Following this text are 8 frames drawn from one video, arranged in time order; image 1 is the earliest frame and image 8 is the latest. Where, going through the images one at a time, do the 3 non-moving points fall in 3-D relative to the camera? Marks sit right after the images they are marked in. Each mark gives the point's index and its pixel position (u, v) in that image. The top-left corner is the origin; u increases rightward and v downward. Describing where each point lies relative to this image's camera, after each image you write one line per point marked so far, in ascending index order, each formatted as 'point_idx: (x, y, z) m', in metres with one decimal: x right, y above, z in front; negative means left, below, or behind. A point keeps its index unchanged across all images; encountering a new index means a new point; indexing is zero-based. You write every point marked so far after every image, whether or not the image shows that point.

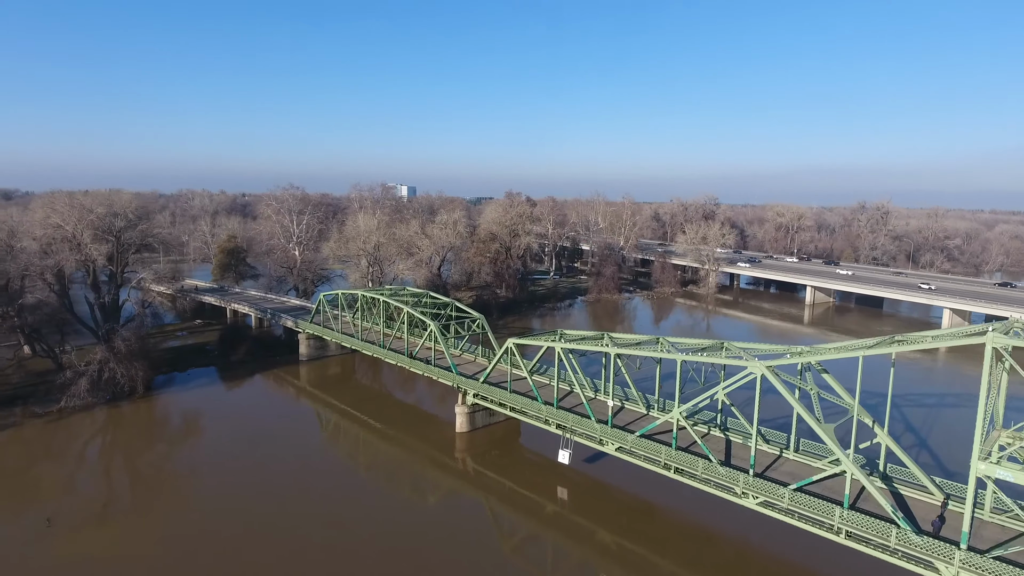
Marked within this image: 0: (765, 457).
0: (+7.1, -4.7, +17.8) m
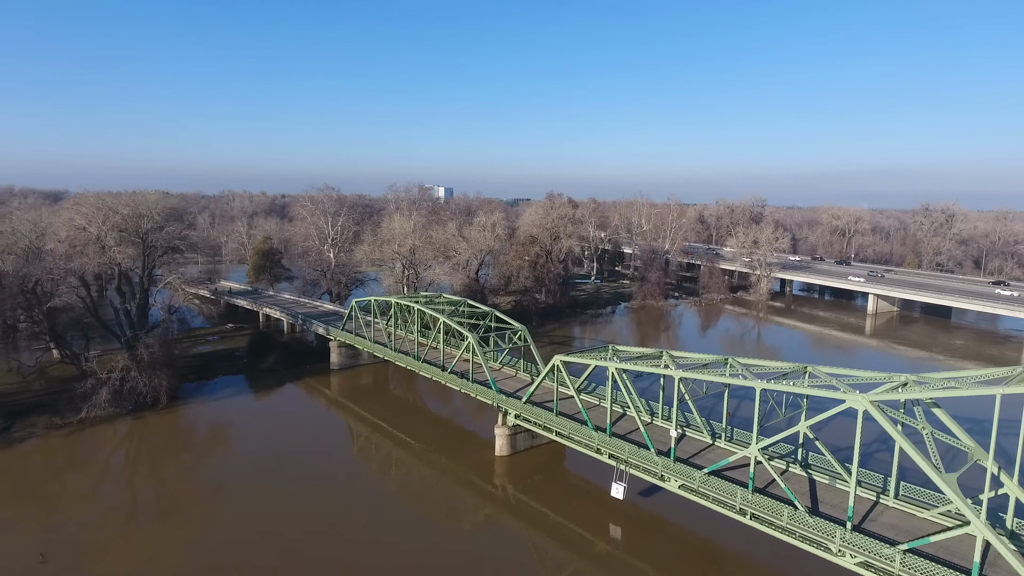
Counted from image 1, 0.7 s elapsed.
0: (+8.2, -5.1, +15.1) m
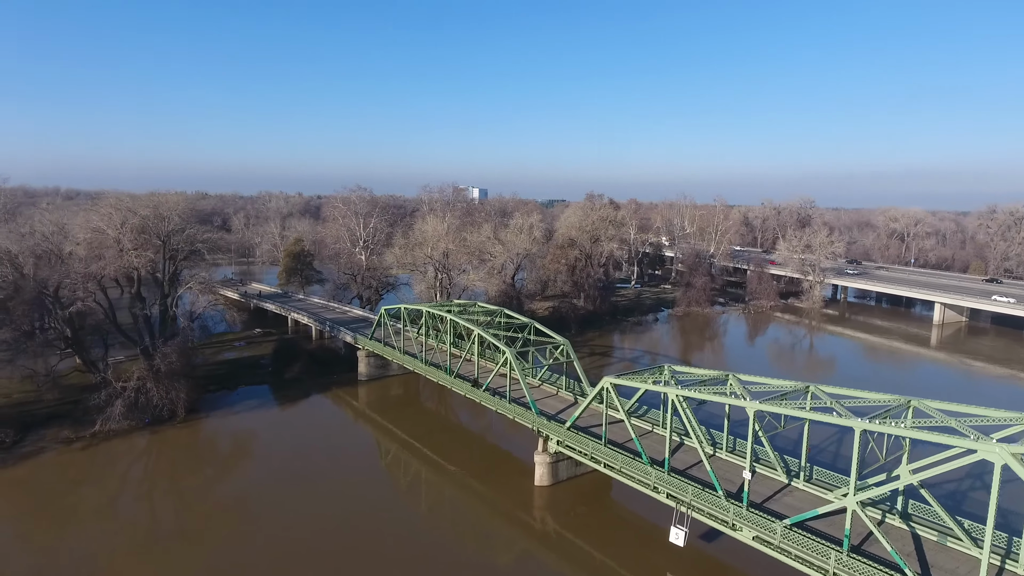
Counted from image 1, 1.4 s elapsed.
0: (+9.1, -5.5, +12.4) m
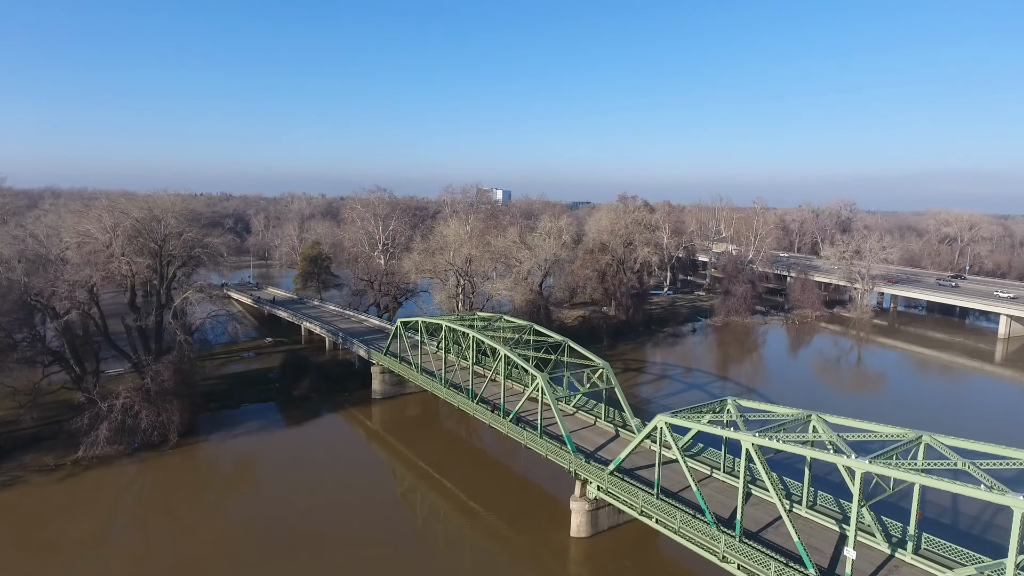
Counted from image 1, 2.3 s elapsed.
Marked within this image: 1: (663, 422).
0: (+9.7, -6.0, +9.2) m
1: (+3.5, -3.1, +14.6) m
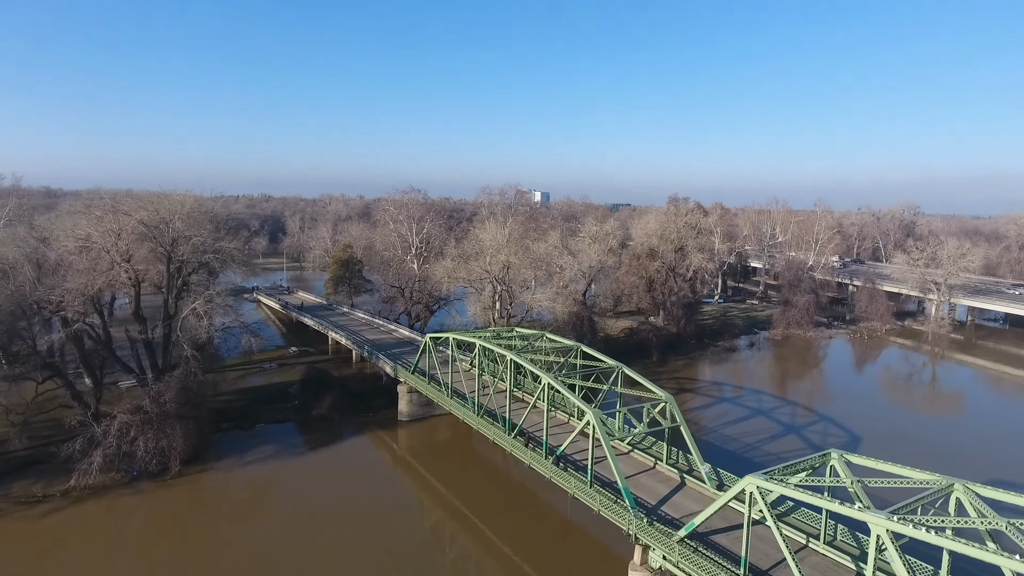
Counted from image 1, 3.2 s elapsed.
0: (+10.2, -6.5, +5.7) m
1: (+4.3, -3.5, +11.5) m
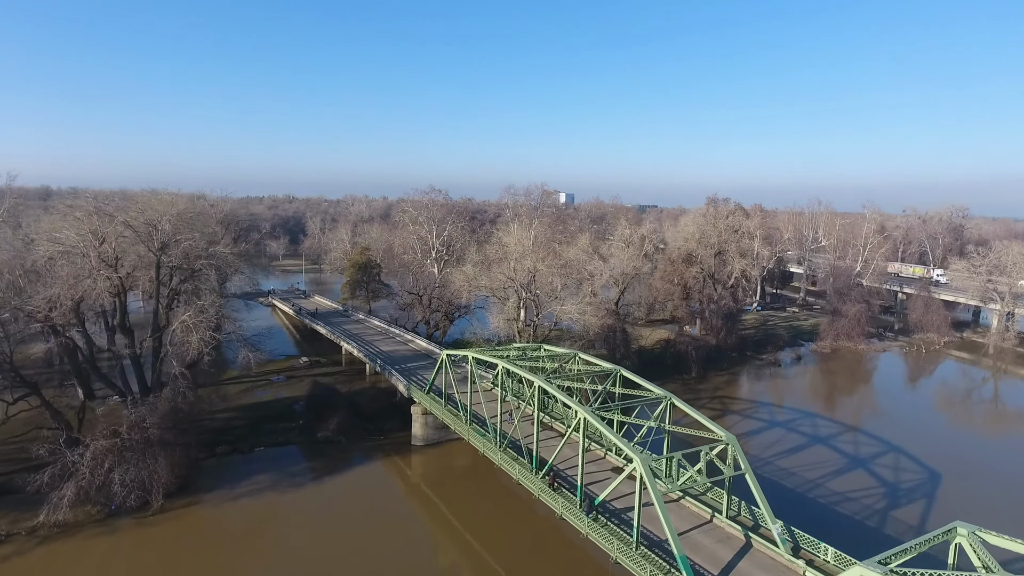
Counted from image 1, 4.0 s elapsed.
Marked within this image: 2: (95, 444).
0: (+10.4, -6.8, +2.6) m
1: (+4.7, -3.9, +8.6) m
2: (-11.2, -4.2, +17.1) m
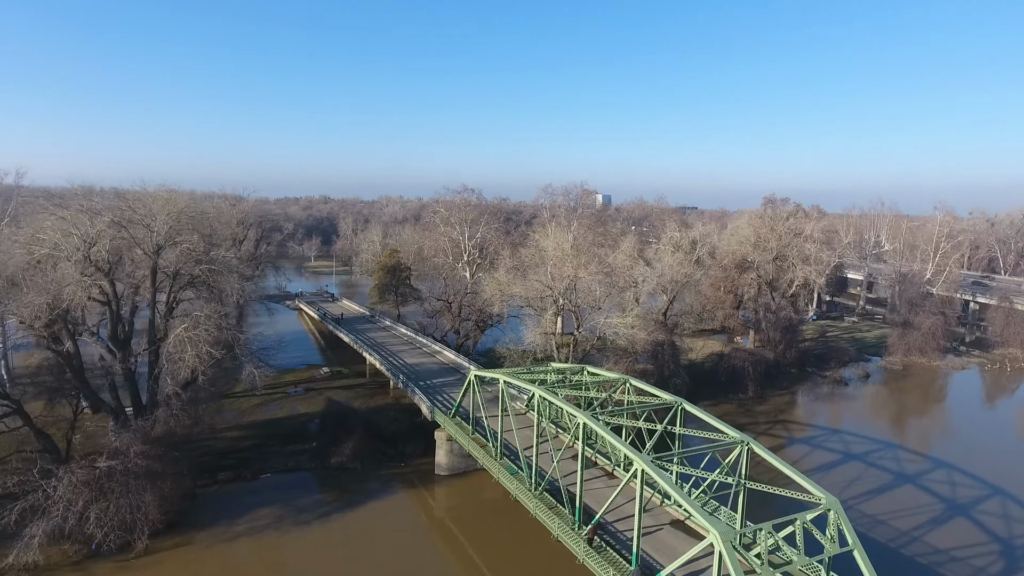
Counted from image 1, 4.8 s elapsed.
0: (+10.4, -7.2, -0.7) m
1: (+5.1, -4.2, +5.6) m
2: (-10.3, -4.4, +15.0) m
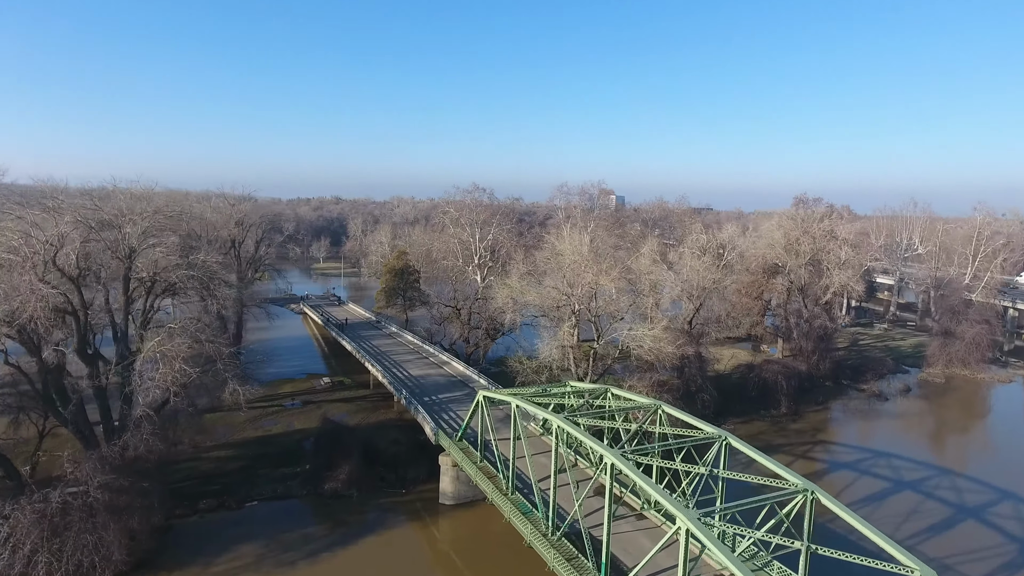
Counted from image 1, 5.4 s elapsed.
0: (+10.4, -7.4, -2.9) m
1: (+5.2, -4.5, +3.5) m
2: (-10.0, -4.6, +13.2) m
